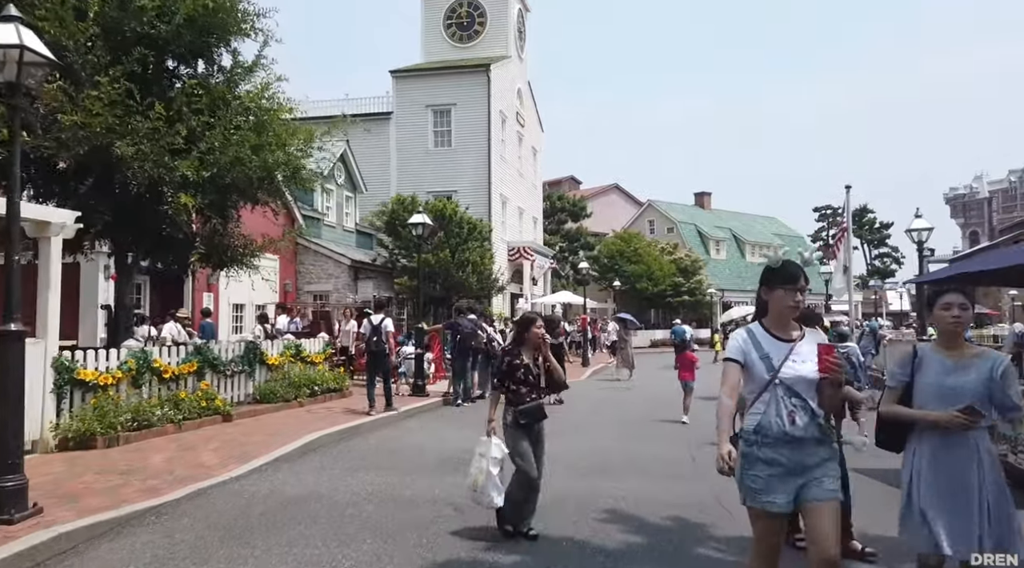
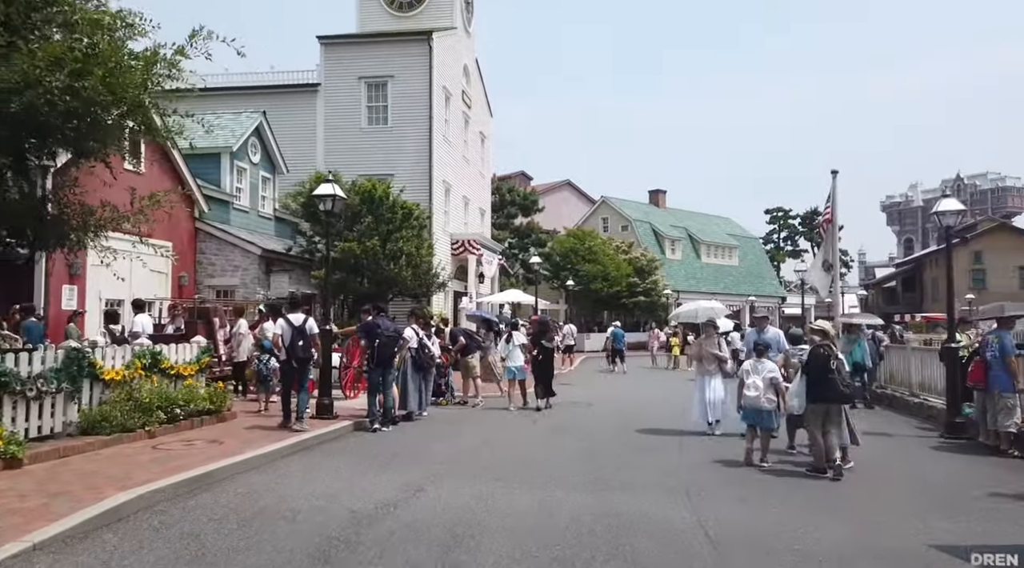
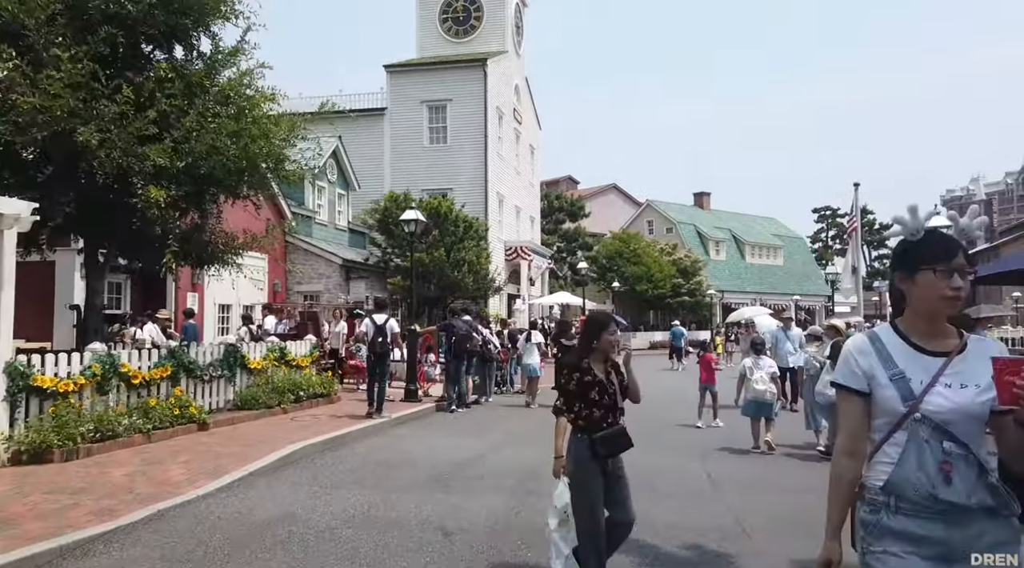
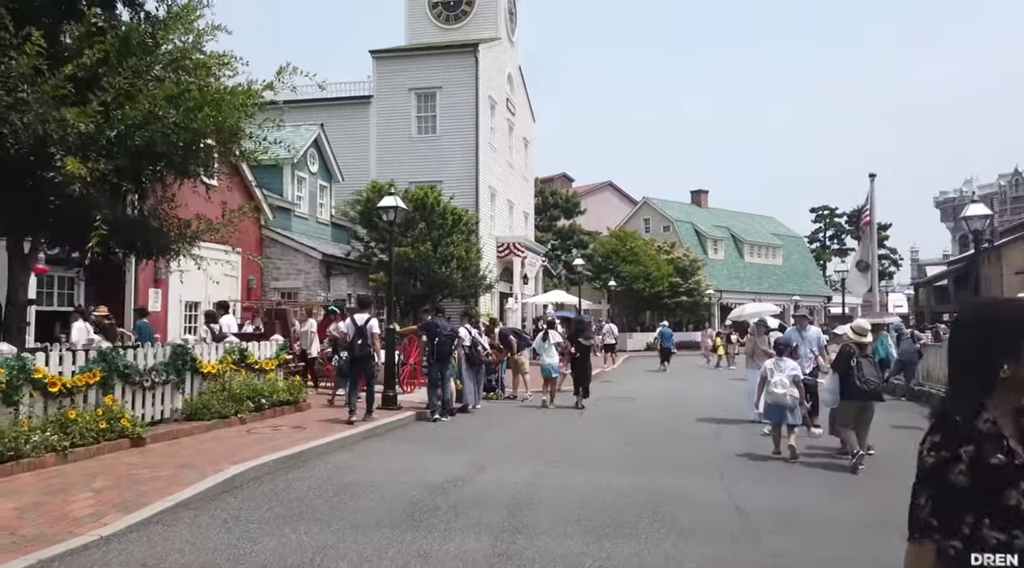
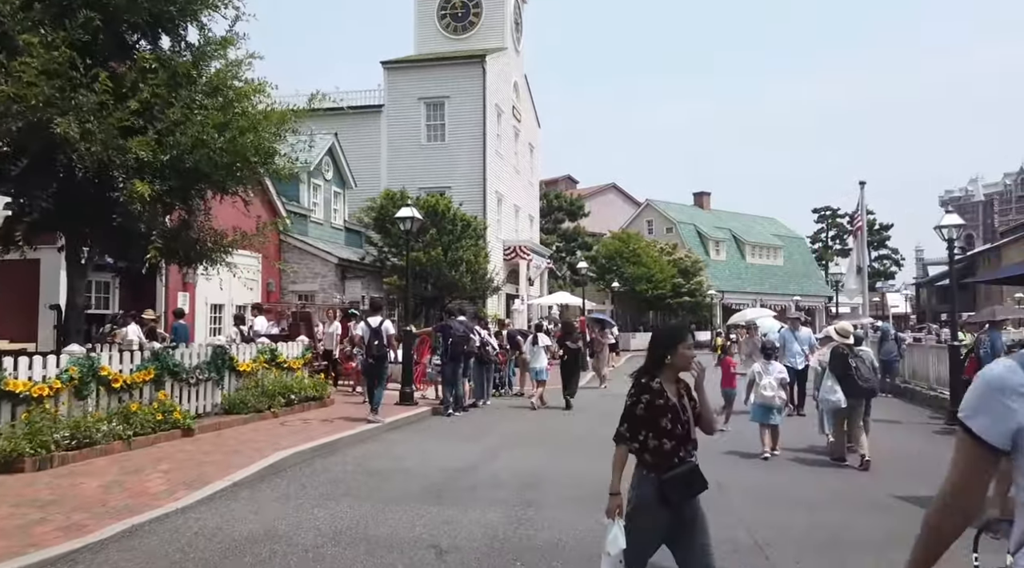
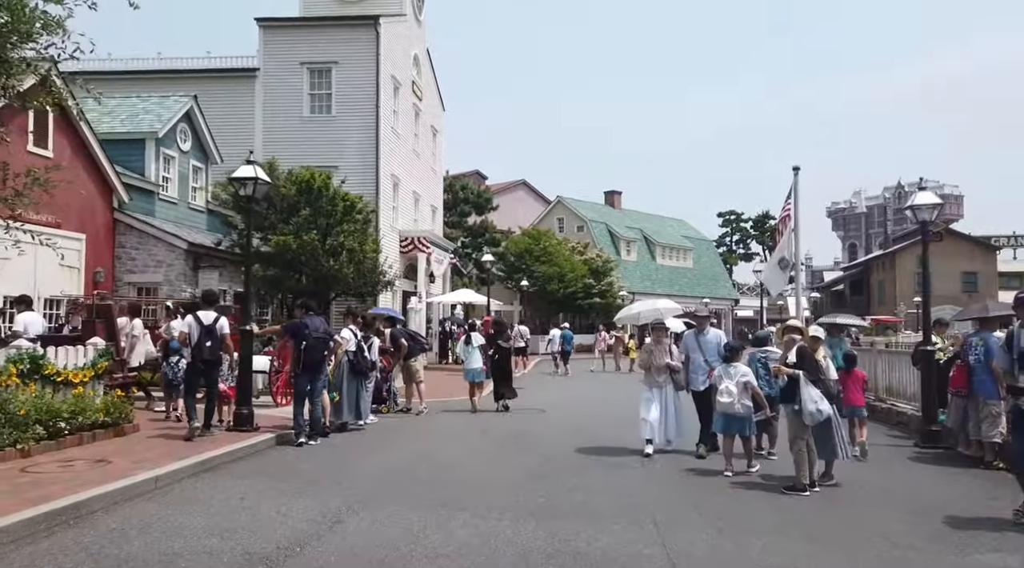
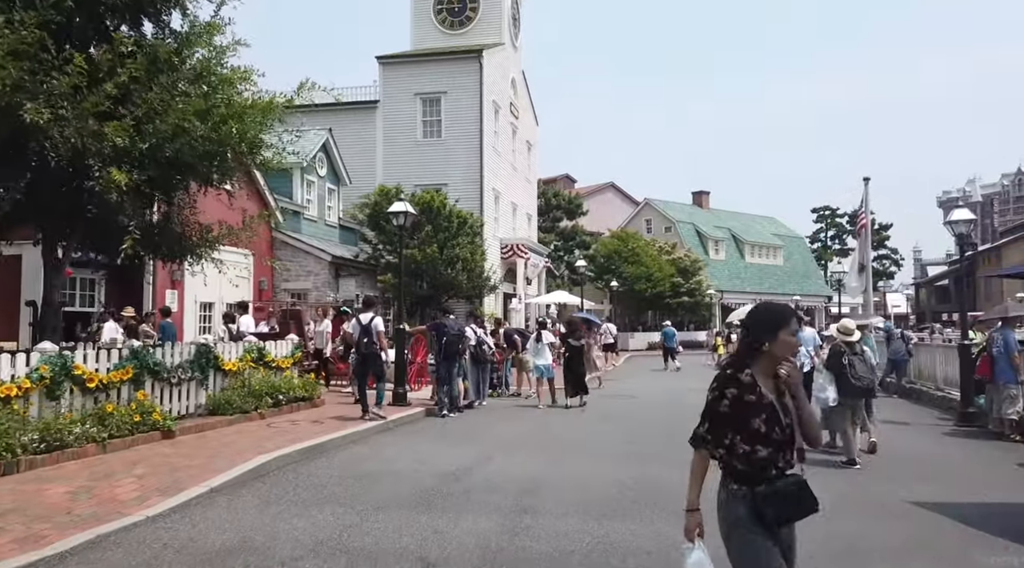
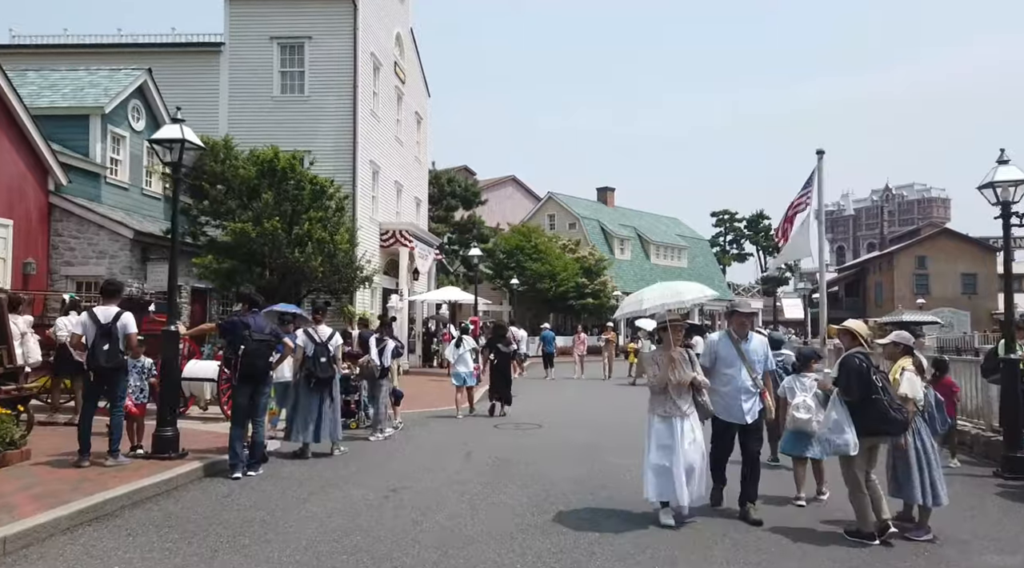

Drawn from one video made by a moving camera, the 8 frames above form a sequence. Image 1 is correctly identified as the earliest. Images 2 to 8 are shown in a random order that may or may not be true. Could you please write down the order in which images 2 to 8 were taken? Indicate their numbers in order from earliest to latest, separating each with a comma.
3, 5, 7, 4, 2, 6, 8
